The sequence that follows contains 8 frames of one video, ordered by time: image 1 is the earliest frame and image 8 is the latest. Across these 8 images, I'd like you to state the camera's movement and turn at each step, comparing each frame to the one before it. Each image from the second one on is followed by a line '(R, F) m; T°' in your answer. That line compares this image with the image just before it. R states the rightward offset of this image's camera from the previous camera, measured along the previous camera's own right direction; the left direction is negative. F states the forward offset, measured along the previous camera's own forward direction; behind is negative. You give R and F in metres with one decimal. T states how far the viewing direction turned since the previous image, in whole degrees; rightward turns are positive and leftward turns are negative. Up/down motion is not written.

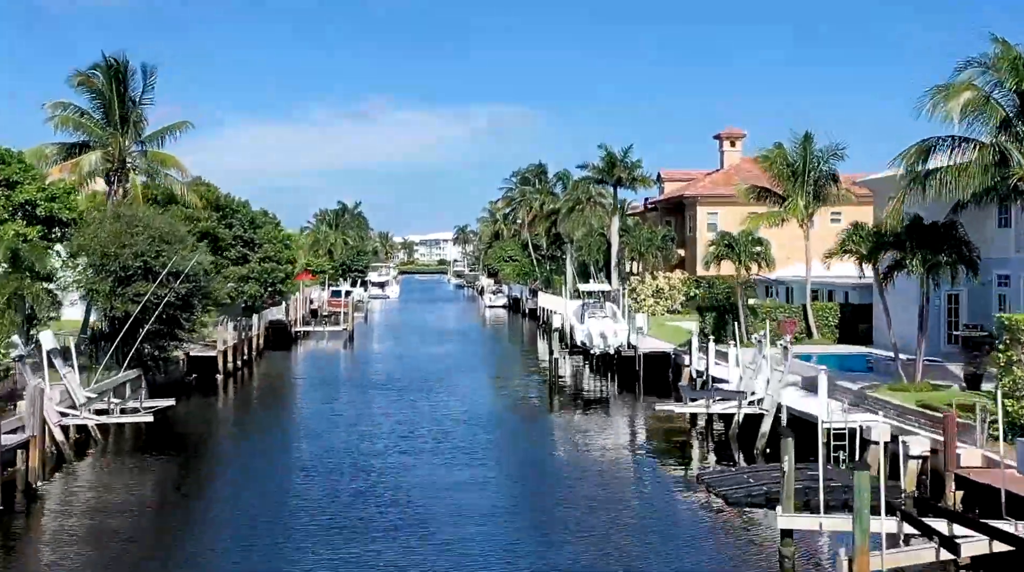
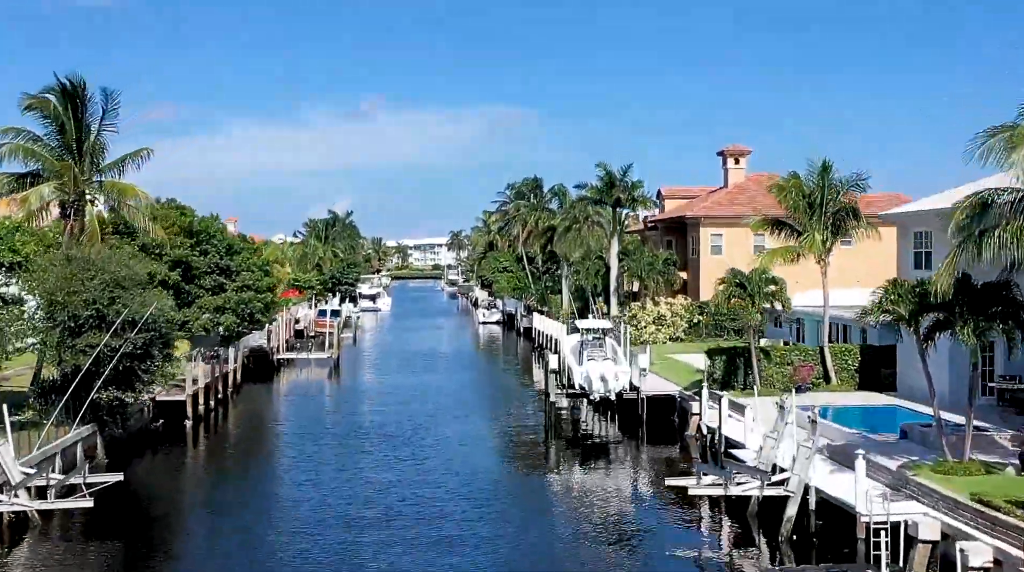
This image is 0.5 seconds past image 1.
(+0.1, +2.5) m; 0°
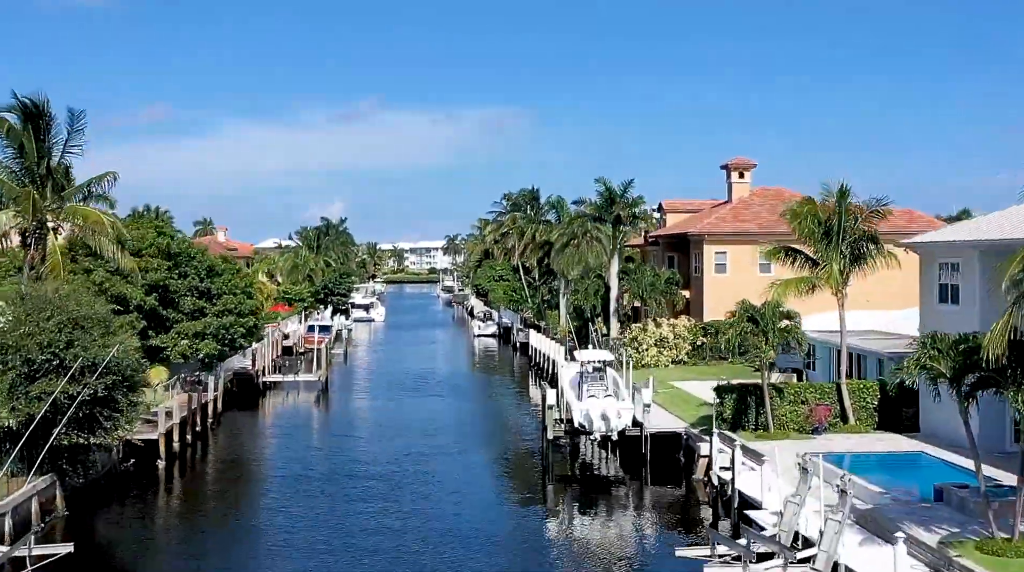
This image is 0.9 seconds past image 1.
(0.0, +2.0) m; 0°
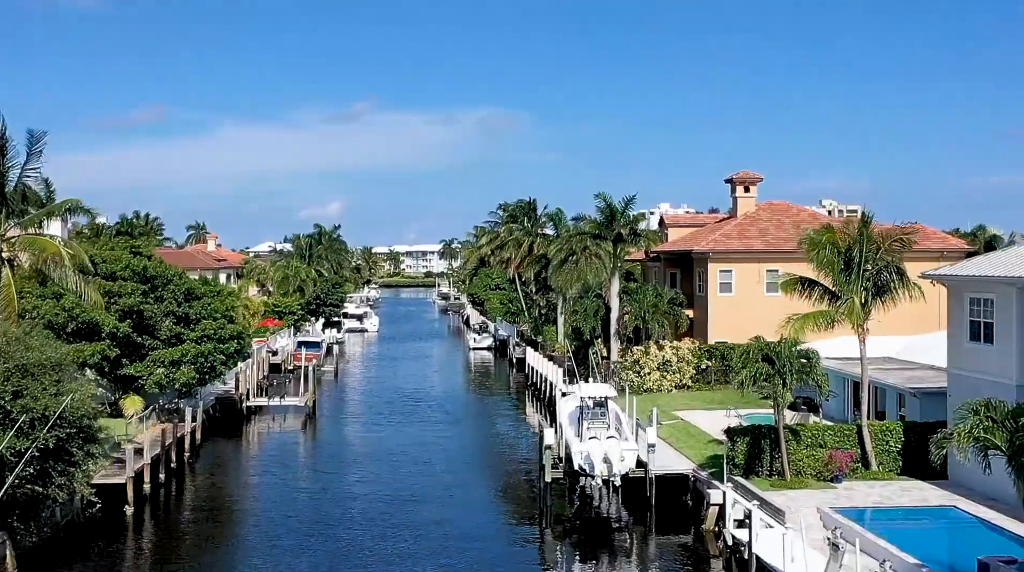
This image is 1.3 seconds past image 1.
(0.0, +2.1) m; 0°
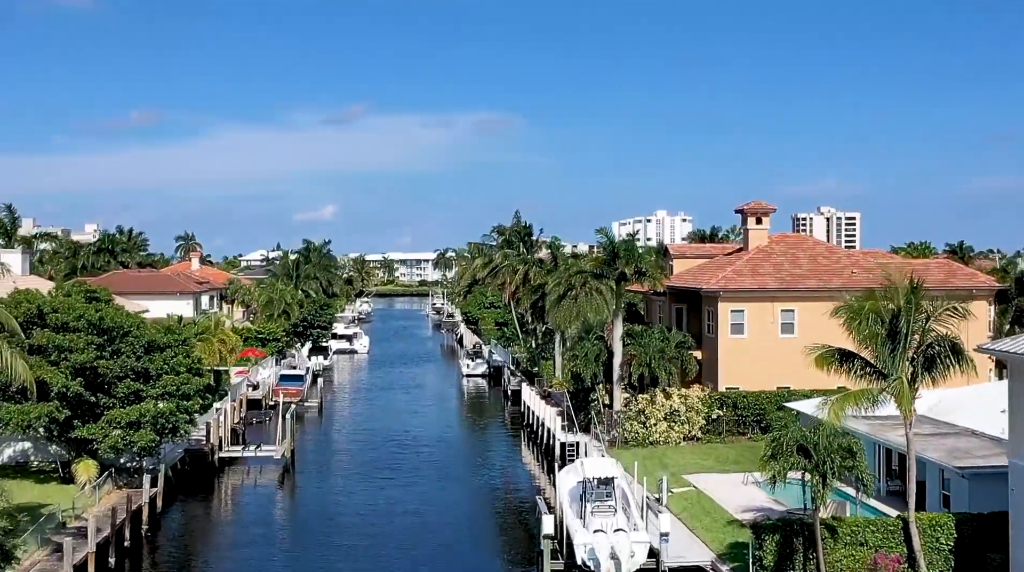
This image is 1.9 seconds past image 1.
(0.0, +3.4) m; 0°
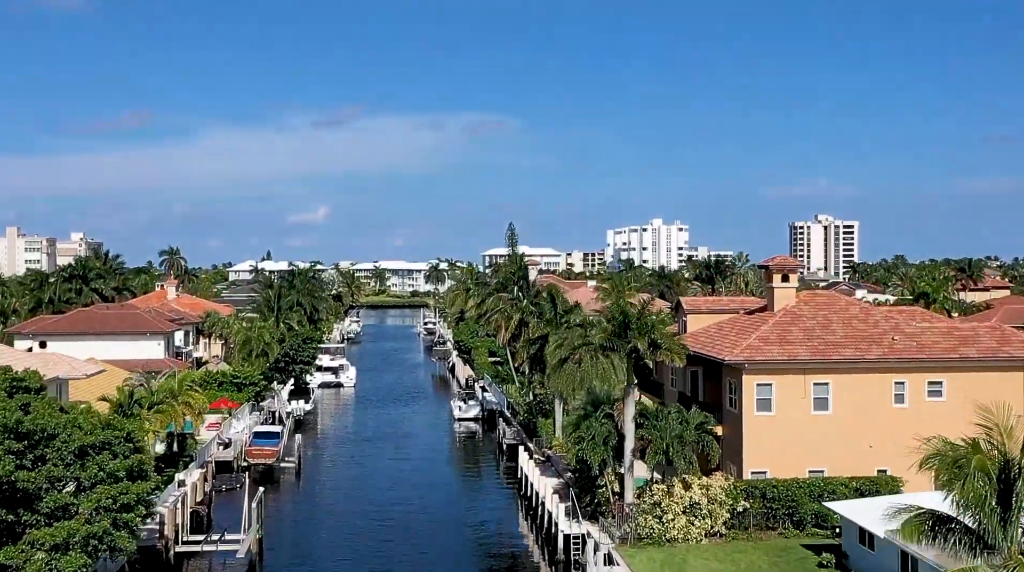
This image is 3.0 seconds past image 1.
(-0.1, +5.0) m; 0°
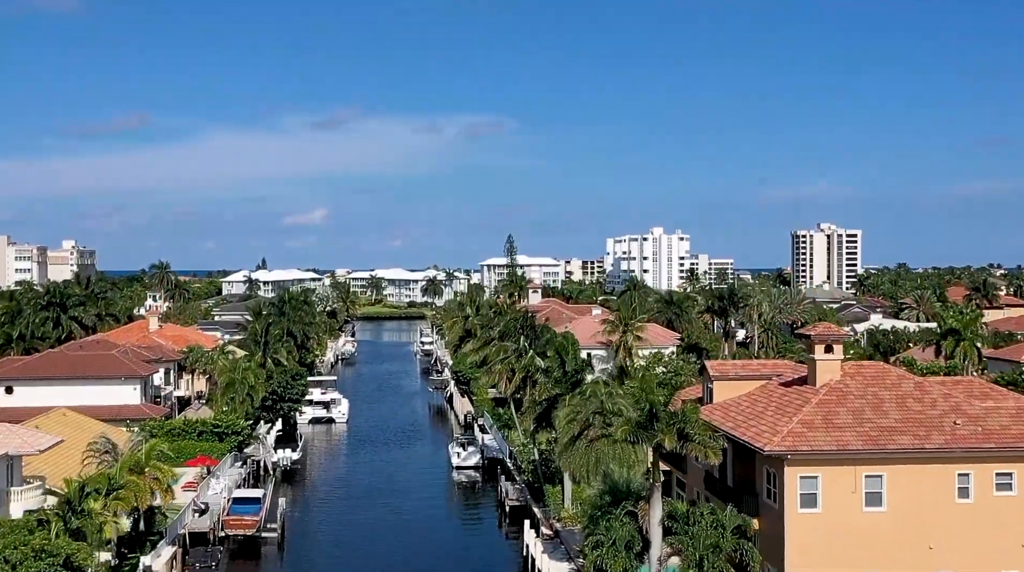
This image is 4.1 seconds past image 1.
(-0.3, +4.8) m; 0°
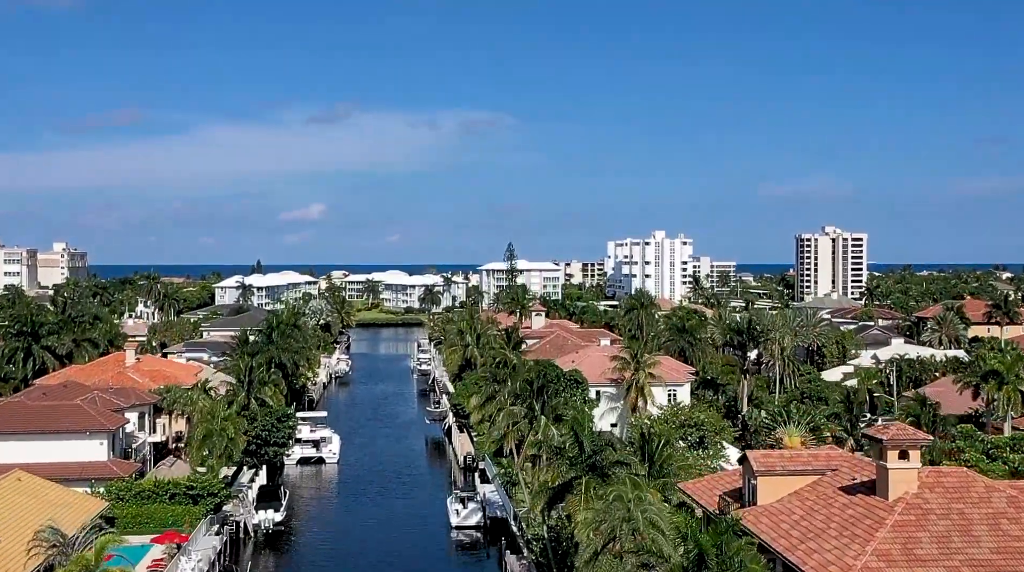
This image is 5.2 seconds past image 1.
(-0.4, +5.8) m; 0°
